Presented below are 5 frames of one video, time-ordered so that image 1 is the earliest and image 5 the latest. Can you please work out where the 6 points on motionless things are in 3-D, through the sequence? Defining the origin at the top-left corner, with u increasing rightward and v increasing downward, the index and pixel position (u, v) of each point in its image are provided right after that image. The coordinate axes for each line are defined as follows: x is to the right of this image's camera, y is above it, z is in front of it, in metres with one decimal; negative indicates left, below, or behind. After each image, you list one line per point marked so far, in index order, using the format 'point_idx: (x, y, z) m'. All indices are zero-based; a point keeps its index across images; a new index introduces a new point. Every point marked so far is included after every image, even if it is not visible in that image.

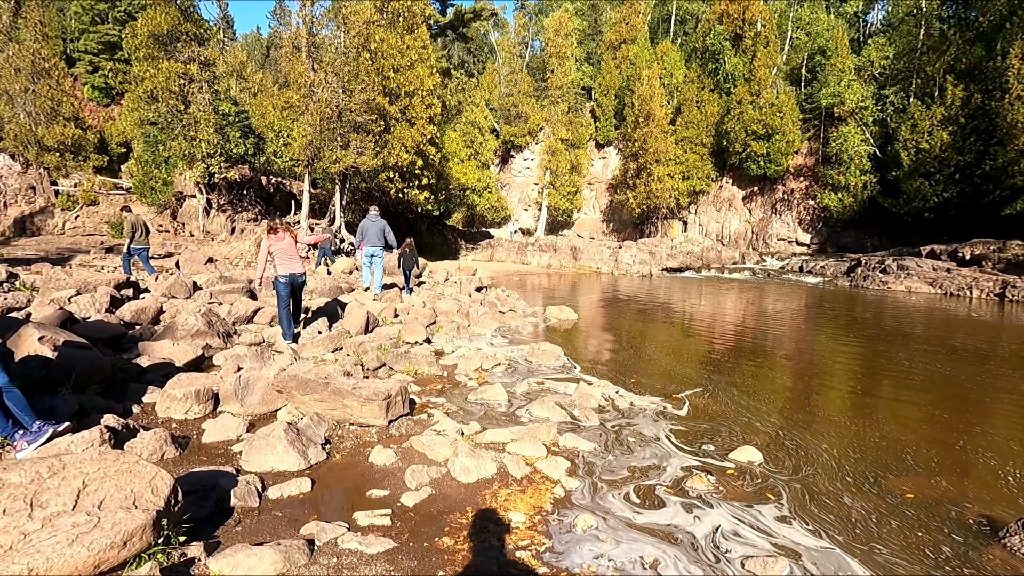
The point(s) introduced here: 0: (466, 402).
0: (-0.6, -1.5, +7.0) m
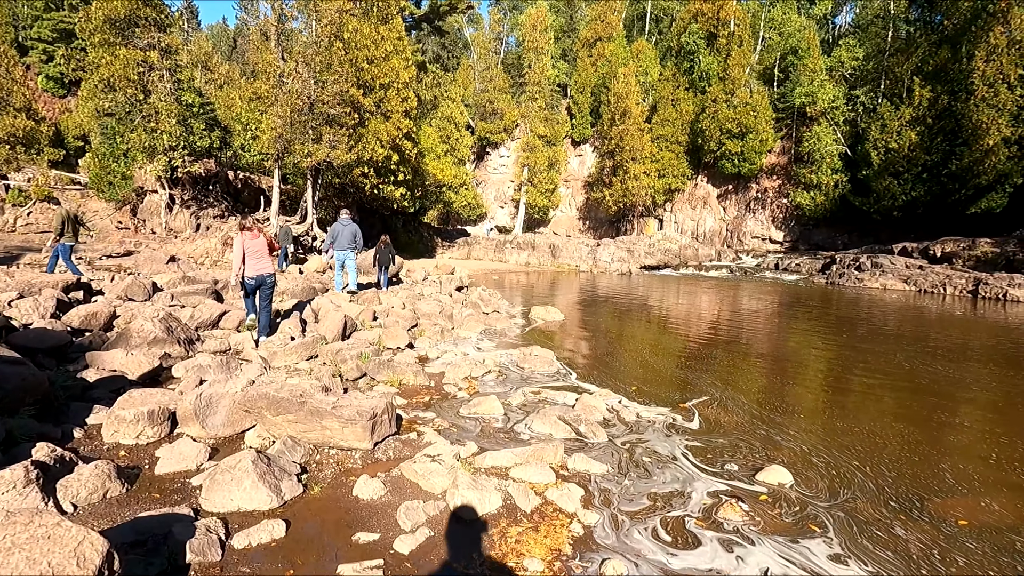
0: (-0.6, -1.5, +6.4) m
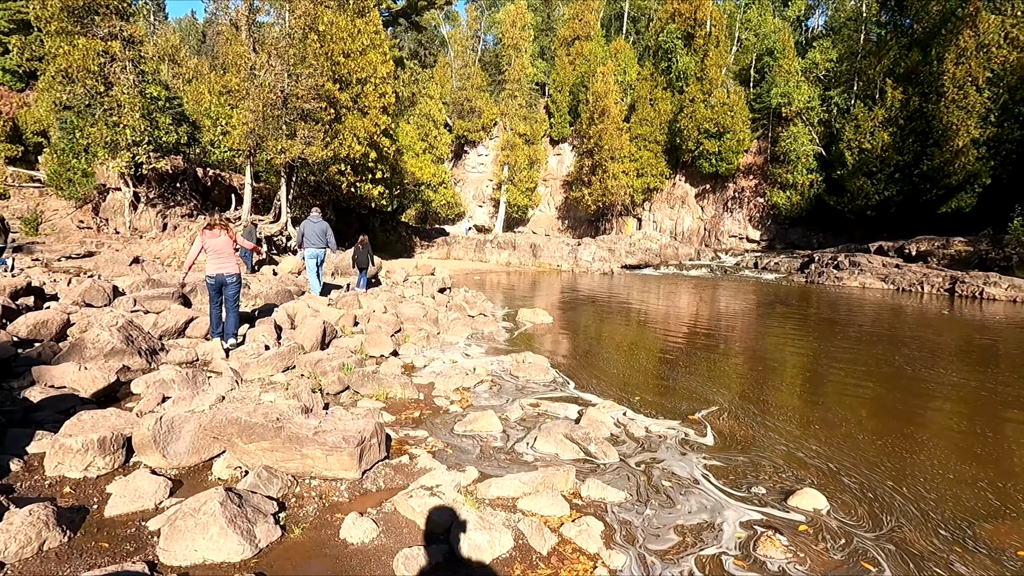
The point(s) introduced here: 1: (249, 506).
0: (-0.6, -1.6, +5.8) m
1: (-1.9, -1.6, +3.9) m
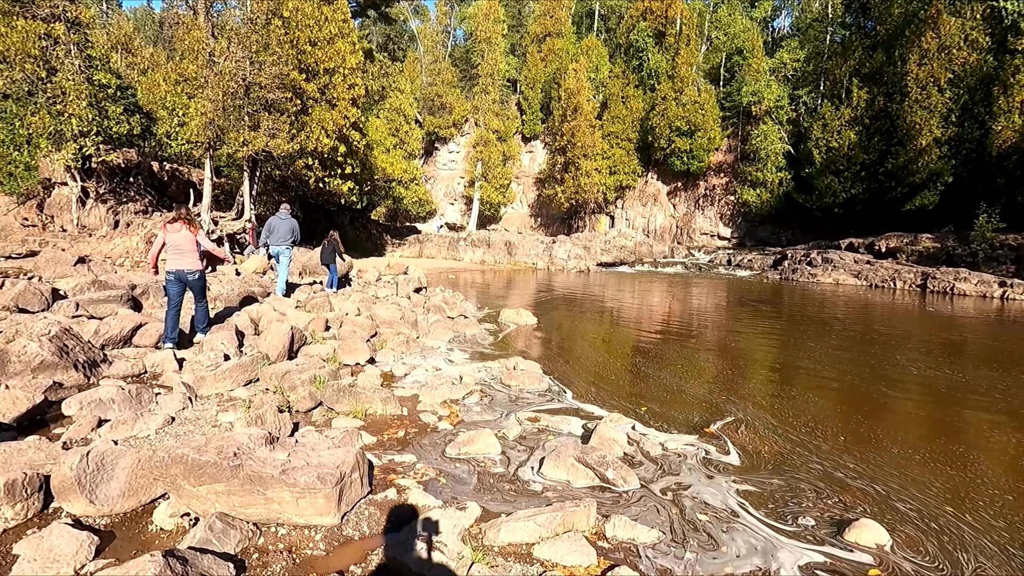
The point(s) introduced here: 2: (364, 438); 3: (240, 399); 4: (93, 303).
0: (-0.6, -1.6, +5.0) m
1: (-1.8, -1.6, +3.0) m
2: (-1.5, -1.5, +5.4) m
3: (-3.2, -1.3, +6.2) m
4: (-8.1, -0.3, +10.3) m
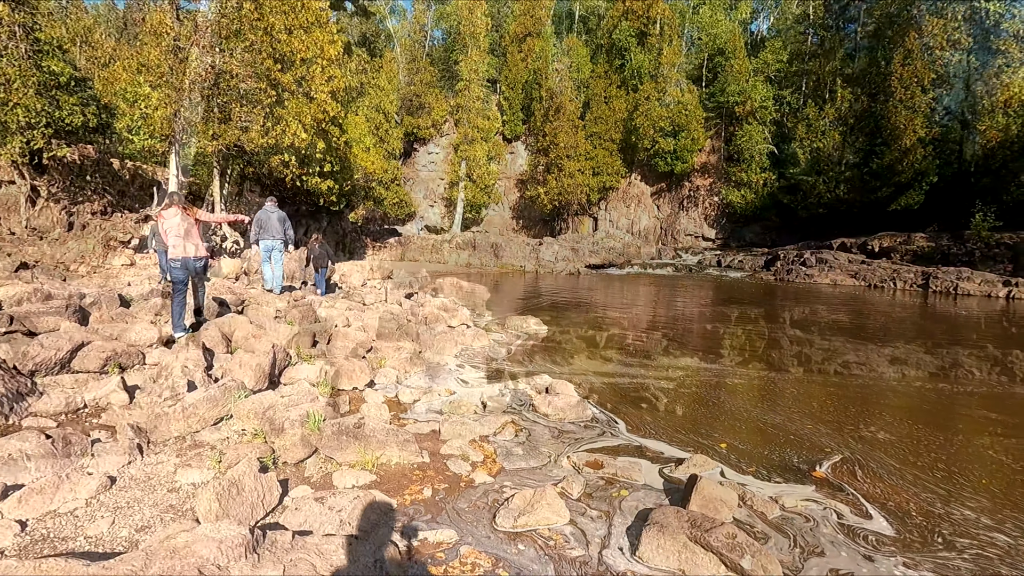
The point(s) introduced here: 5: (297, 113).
0: (-0.1, -1.7, +3.6) m
1: (-1.2, -1.7, +1.6) m
2: (-1.0, -1.6, +3.9) m
3: (-2.7, -1.4, +4.7) m
4: (-7.7, -0.4, +8.6) m
5: (-7.6, +6.3, +19.0) m
